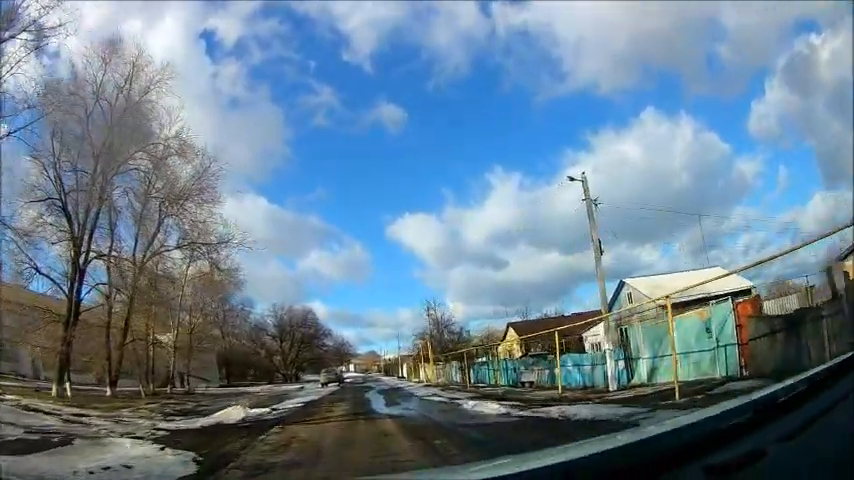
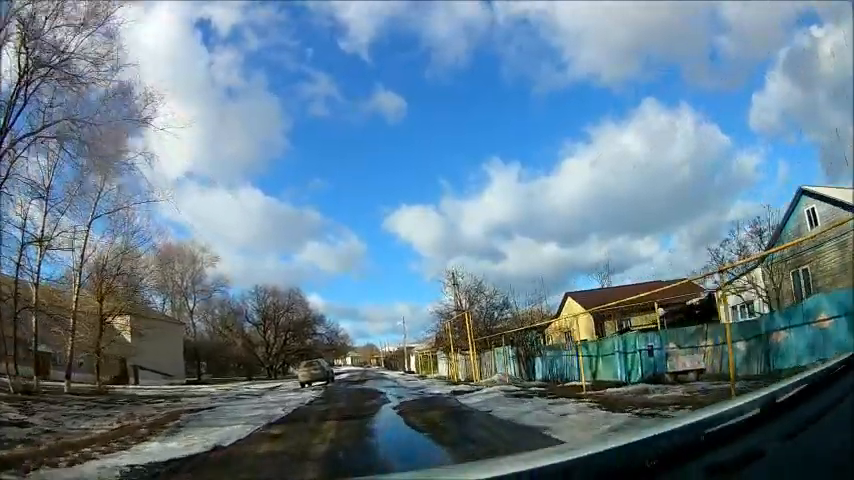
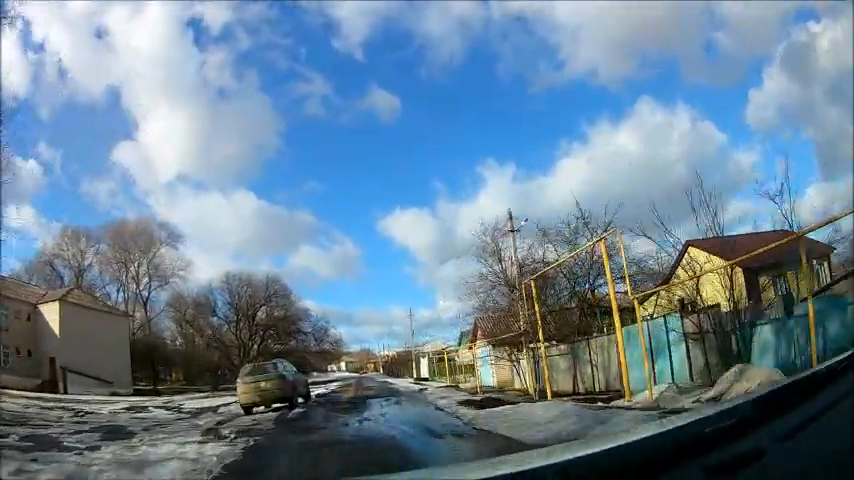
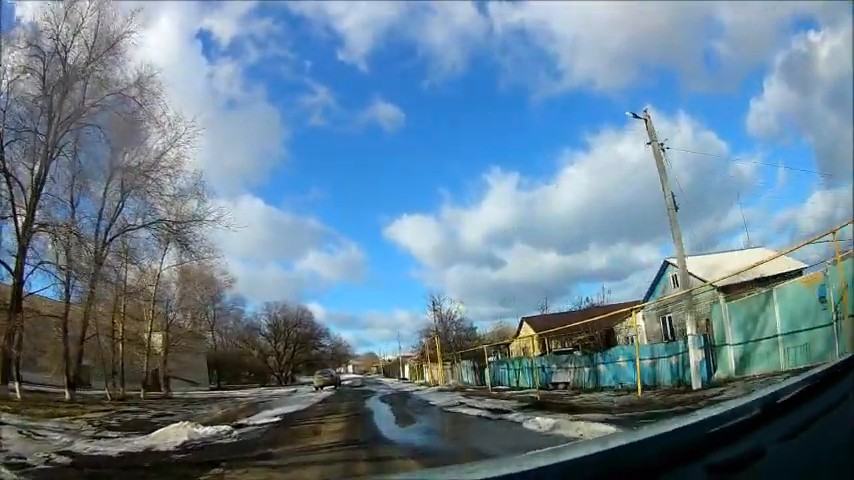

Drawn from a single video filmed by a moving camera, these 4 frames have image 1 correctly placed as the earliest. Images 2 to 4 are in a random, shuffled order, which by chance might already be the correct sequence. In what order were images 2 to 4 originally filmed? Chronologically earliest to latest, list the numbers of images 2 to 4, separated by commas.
4, 2, 3
